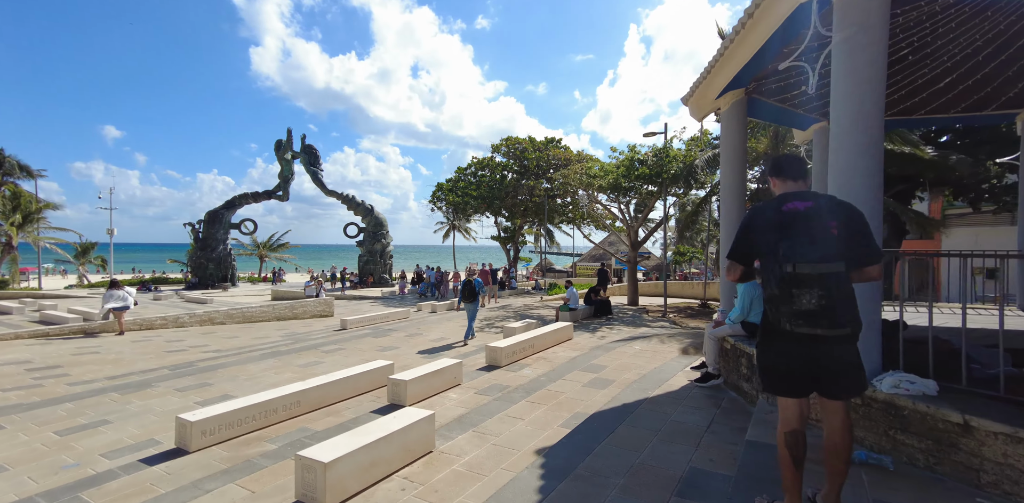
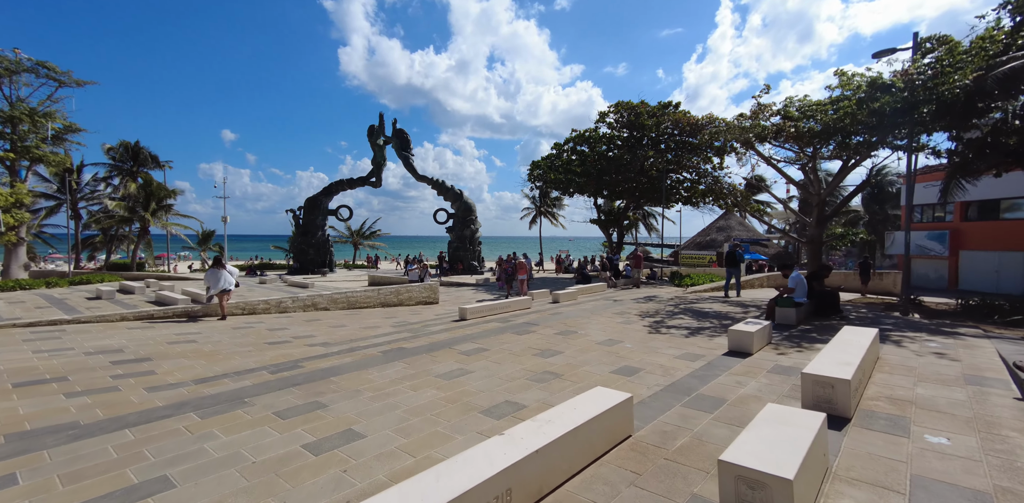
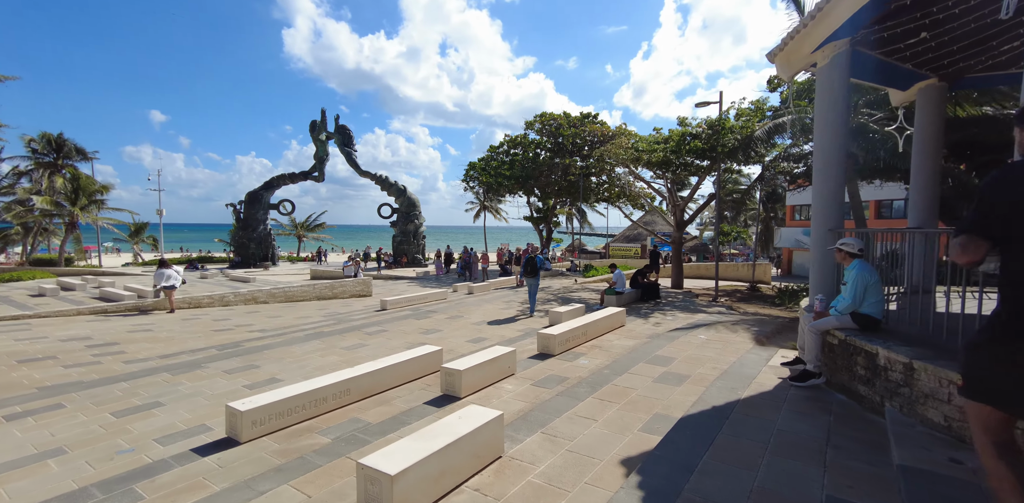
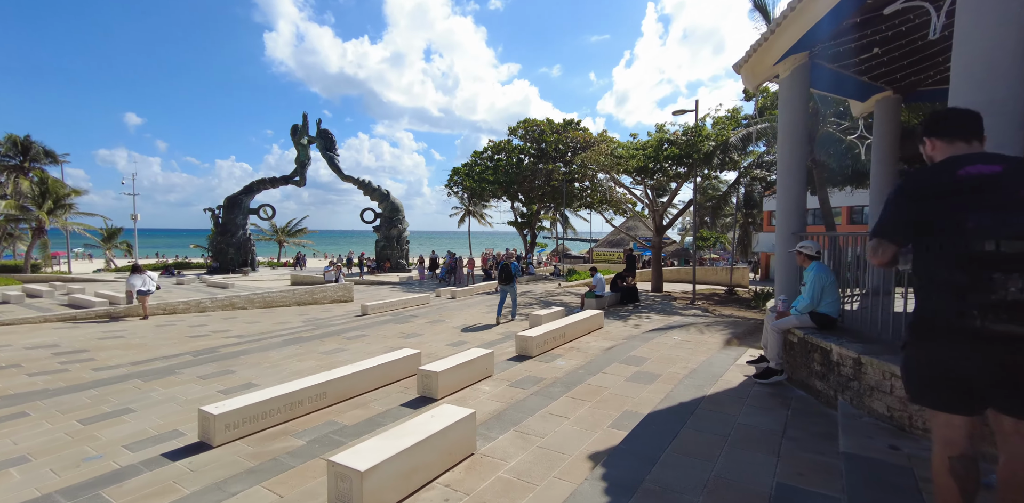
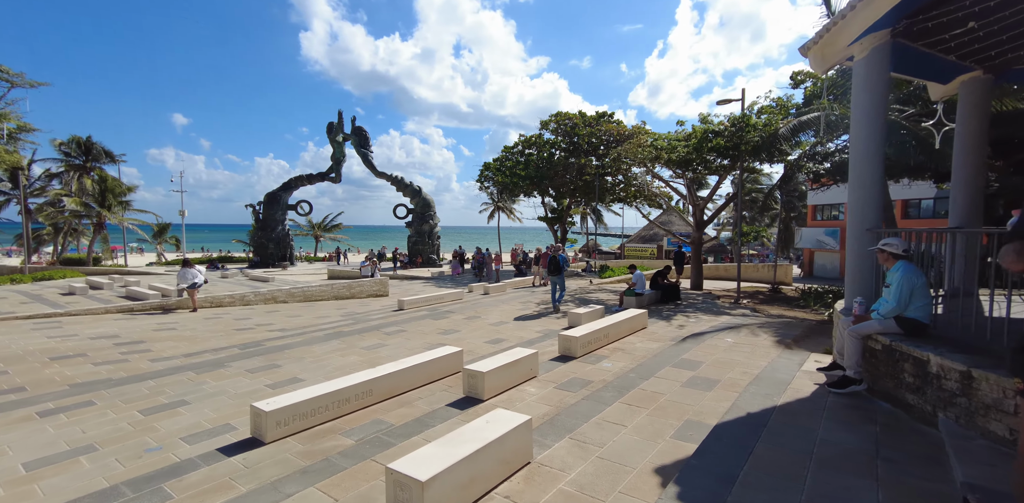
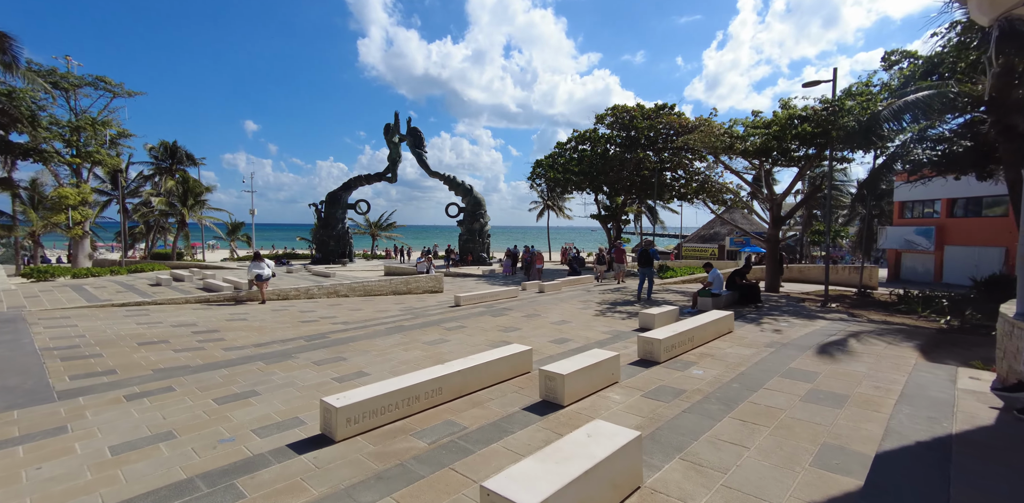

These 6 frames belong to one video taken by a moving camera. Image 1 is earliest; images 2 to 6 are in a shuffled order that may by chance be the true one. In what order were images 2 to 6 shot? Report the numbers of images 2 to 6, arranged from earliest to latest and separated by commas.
4, 3, 5, 6, 2
